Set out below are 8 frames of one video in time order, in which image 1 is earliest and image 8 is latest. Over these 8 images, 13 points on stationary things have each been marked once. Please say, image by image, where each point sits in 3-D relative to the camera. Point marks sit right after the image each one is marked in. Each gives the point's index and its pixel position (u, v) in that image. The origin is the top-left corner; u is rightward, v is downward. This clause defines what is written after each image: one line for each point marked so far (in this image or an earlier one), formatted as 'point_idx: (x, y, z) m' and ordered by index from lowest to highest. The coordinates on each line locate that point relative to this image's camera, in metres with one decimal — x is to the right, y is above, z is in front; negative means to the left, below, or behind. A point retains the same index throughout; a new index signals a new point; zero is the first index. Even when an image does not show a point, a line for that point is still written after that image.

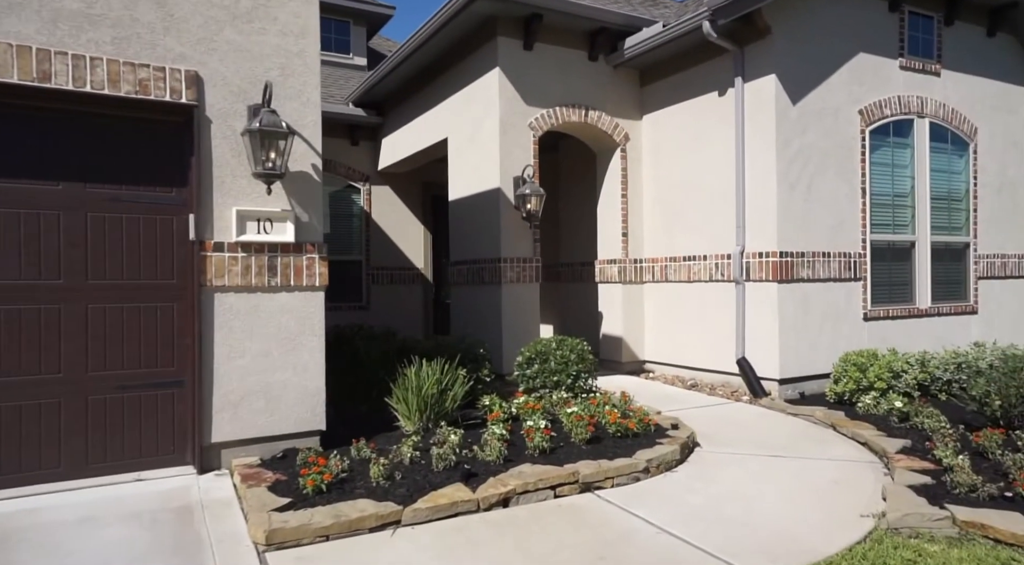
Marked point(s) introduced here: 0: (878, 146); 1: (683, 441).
0: (+5.0, +1.9, +8.8) m
1: (+1.5, -1.4, +5.6) m
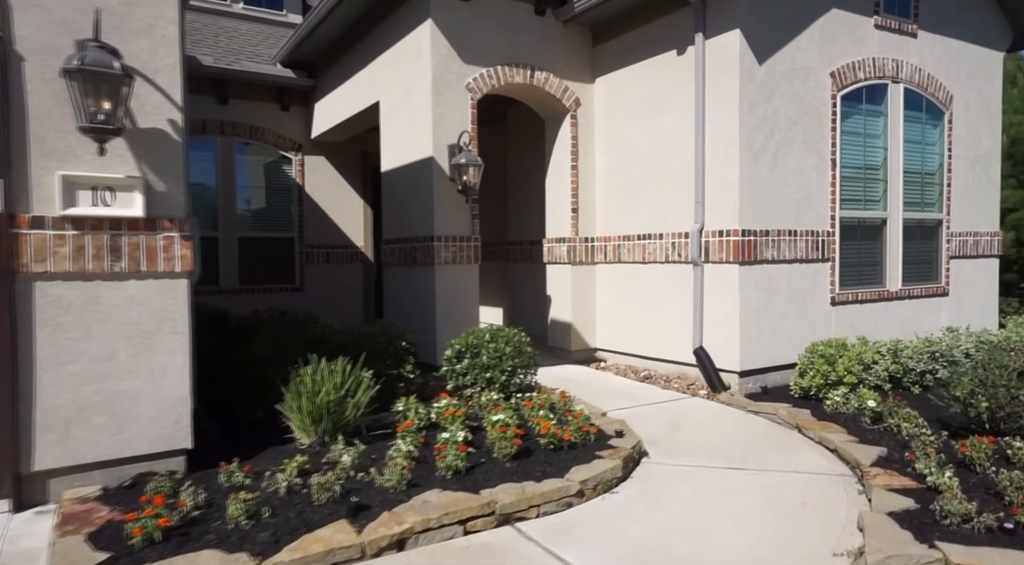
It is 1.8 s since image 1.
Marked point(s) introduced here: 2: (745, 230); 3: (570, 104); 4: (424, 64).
0: (+4.2, +2.1, +8.1) m
1: (+0.8, -1.3, +4.8) m
2: (+2.5, +0.6, +7.1) m
3: (+0.8, +2.4, +8.8) m
4: (-1.1, +2.6, +7.9) m
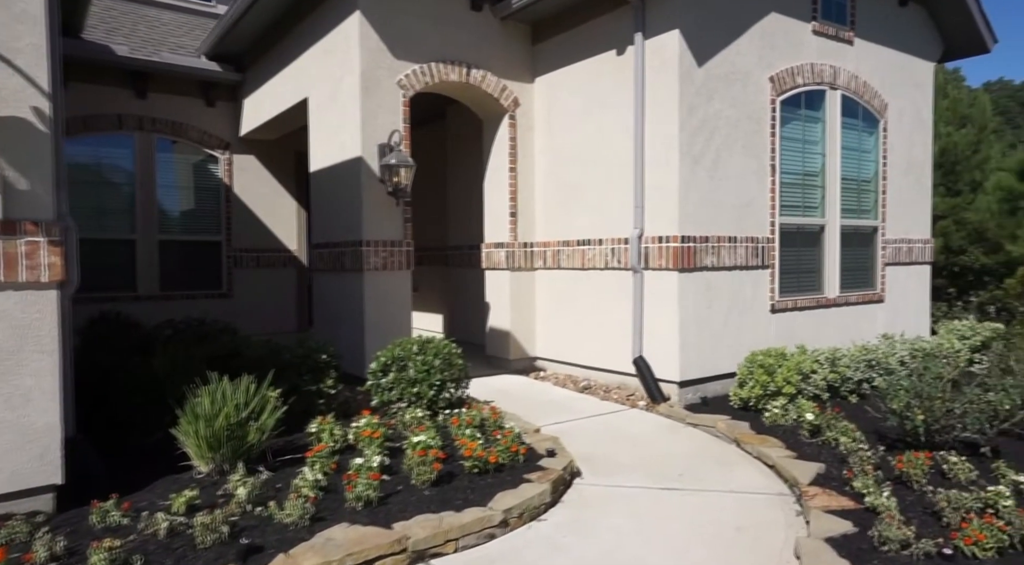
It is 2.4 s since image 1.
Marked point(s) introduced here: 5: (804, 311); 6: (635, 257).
0: (+3.4, +2.0, +8.0) m
1: (+0.3, -1.3, +4.5) m
2: (+1.8, +0.5, +6.9) m
3: (0.0, +2.3, +8.5) m
4: (-1.8, +2.6, +7.4) m
5: (+3.6, -0.4, +8.1) m
6: (+1.4, +0.3, +7.3) m
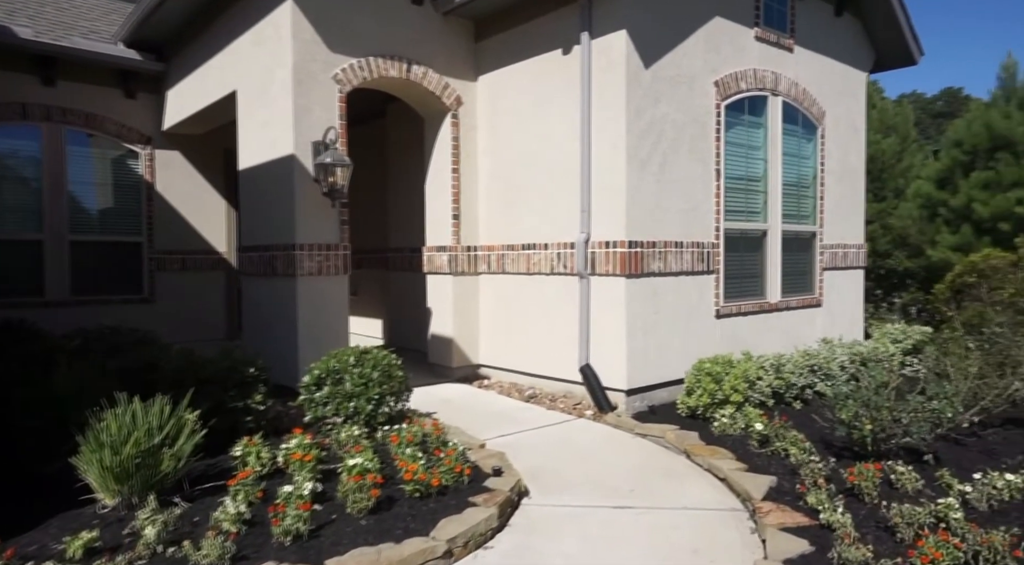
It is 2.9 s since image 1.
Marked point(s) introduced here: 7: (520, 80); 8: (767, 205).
0: (+2.7, +1.9, +8.0) m
1: (-0.1, -1.4, +4.2) m
2: (+1.2, +0.4, +6.8) m
3: (-0.8, +2.3, +8.2) m
4: (-2.4, +2.5, +7.0) m
5: (+2.9, -0.4, +8.1) m
6: (+0.8, +0.2, +7.1) m
7: (+0.1, +2.5, +7.9) m
8: (+3.3, +1.0, +8.4) m
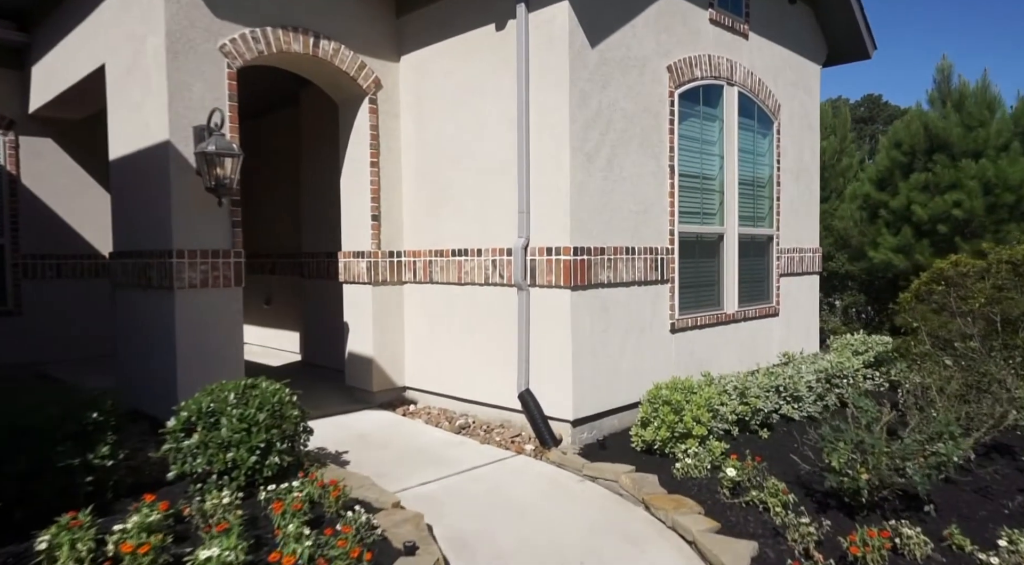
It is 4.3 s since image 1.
0: (+1.9, +1.8, +7.2) m
1: (-0.5, -1.5, +3.2) m
2: (+0.6, +0.3, +5.8) m
3: (-1.6, +2.2, +7.1) m
4: (-3.1, +2.4, +5.7) m
5: (+2.2, -0.5, +7.3) m
6: (+0.1, +0.1, +6.1) m
7: (-0.7, +2.4, +6.9) m
8: (+2.5, +0.9, +7.7) m
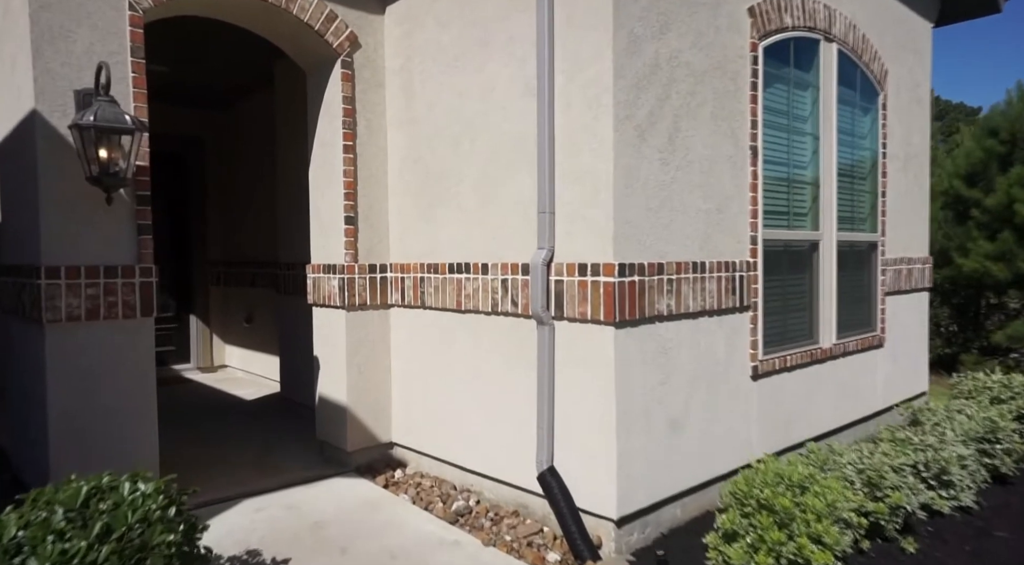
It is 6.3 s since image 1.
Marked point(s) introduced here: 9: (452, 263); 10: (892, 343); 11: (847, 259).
0: (+2.1, +1.6, +5.2) m
1: (-0.5, -1.7, +1.3) m
2: (+0.7, +0.1, +3.9) m
3: (-1.4, +2.0, +5.3) m
4: (-3.0, +2.2, +4.0) m
5: (+2.3, -0.7, +5.4) m
6: (+0.2, -0.1, +4.2) m
7: (-0.5, +2.2, +5.1) m
8: (+2.7, +0.7, +5.7) m
9: (-0.5, +0.2, +5.0) m
10: (+3.9, -0.6, +6.8) m
11: (+3.2, +0.2, +6.1) m
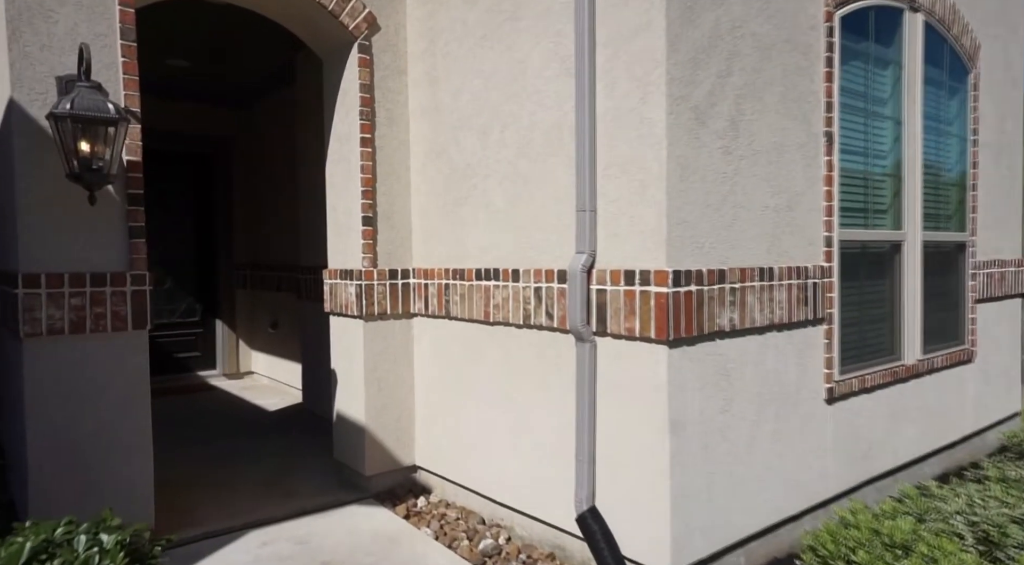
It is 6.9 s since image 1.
0: (+2.3, +1.6, +4.5) m
1: (-0.5, -1.8, +0.8) m
2: (+0.8, +0.1, +3.3) m
3: (-1.1, +1.9, +4.8) m
4: (-2.8, +2.1, +3.6) m
5: (+2.6, -0.8, +4.6) m
6: (+0.4, -0.2, +3.6) m
7: (-0.3, +2.1, +4.5) m
8: (+2.9, +0.6, +4.9) m
9: (-0.2, +0.1, +4.5) m
10: (+4.3, -0.7, +5.9) m
11: (+3.5, +0.2, +5.3) m
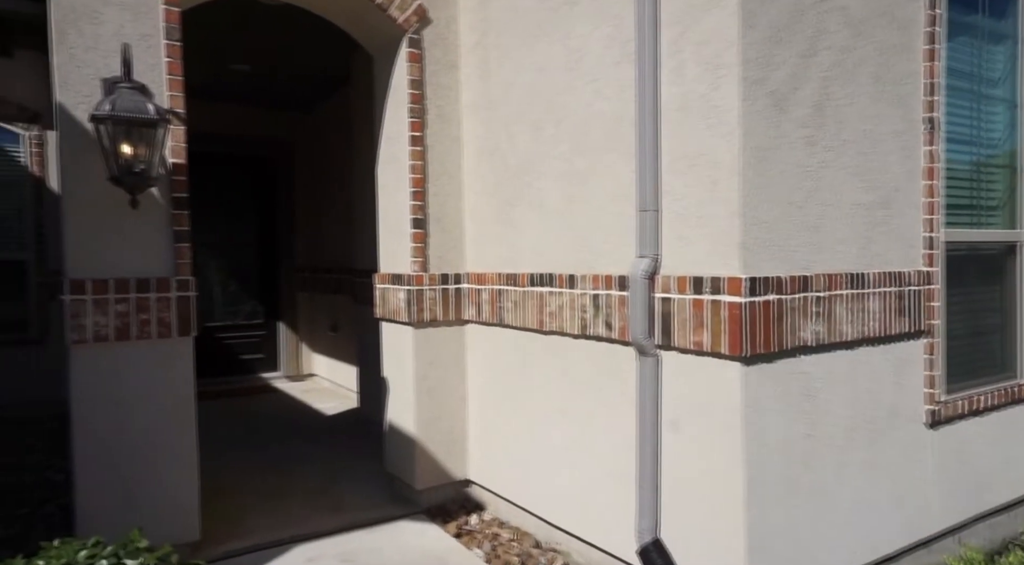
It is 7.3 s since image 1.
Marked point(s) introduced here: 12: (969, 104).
0: (+2.7, +1.5, +4.0) m
1: (-0.5, -1.8, +0.5) m
2: (+1.1, 0.0, +2.9) m
3: (-0.7, +1.9, +4.6) m
4: (-2.5, +2.1, +3.6) m
5: (+2.9, -0.8, +4.1) m
6: (+0.7, -0.2, +3.3) m
7: (+0.1, +2.1, +4.2) m
8: (+3.3, +0.6, +4.3) m
9: (+0.1, +0.1, +4.2) m
10: (+4.8, -0.7, +5.2) m
11: (+3.9, +0.1, +4.7) m
12: (+2.9, +1.1, +4.0) m
